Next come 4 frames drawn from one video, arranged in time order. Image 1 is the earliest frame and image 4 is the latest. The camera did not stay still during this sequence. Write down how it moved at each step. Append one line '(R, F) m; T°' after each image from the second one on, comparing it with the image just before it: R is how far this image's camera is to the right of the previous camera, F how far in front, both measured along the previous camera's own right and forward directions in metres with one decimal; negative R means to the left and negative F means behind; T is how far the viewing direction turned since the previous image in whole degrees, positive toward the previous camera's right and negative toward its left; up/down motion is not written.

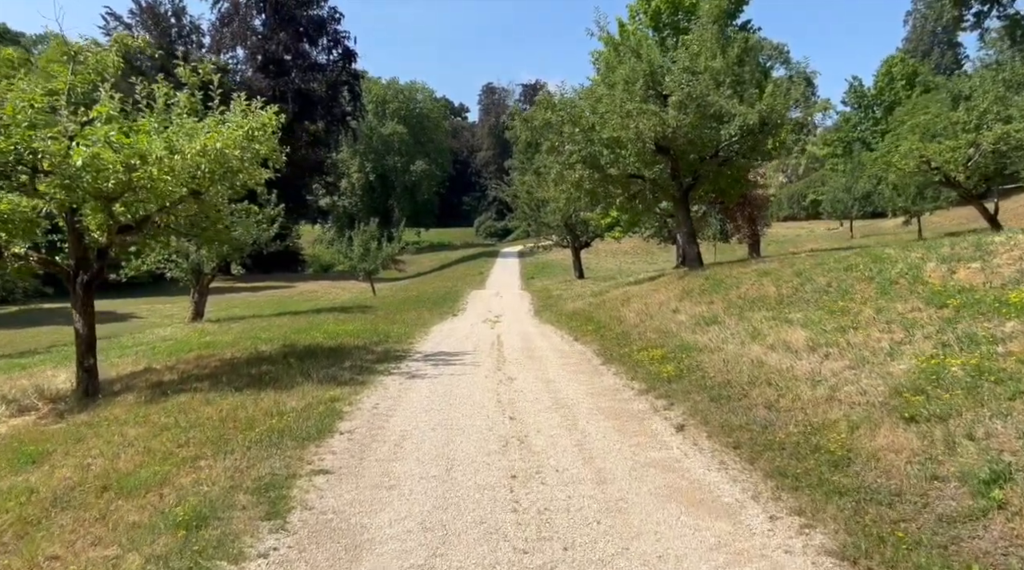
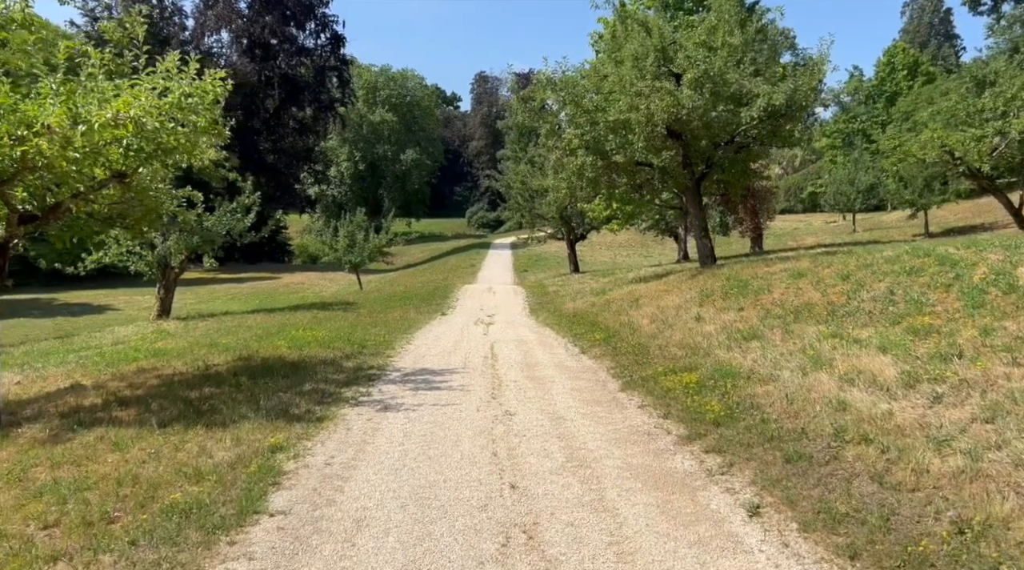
(-0.1, +2.2) m; +1°
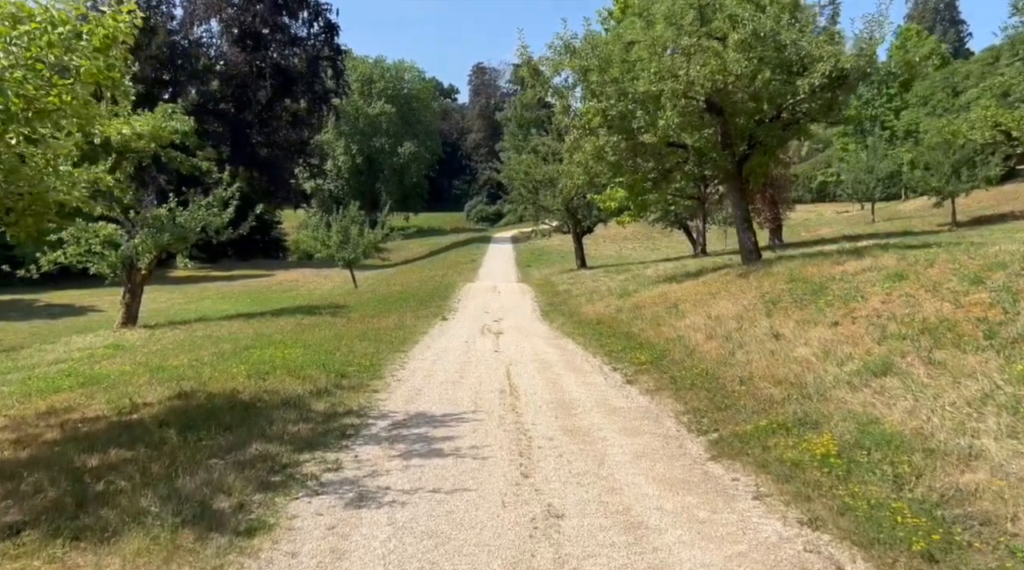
(-0.3, +3.0) m; 0°
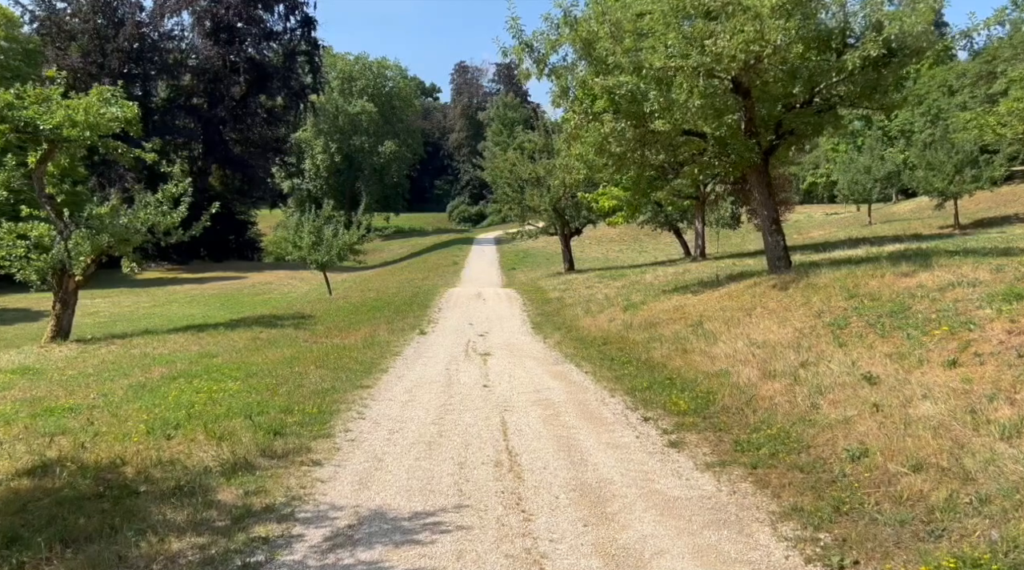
(-0.1, +2.8) m; +1°
